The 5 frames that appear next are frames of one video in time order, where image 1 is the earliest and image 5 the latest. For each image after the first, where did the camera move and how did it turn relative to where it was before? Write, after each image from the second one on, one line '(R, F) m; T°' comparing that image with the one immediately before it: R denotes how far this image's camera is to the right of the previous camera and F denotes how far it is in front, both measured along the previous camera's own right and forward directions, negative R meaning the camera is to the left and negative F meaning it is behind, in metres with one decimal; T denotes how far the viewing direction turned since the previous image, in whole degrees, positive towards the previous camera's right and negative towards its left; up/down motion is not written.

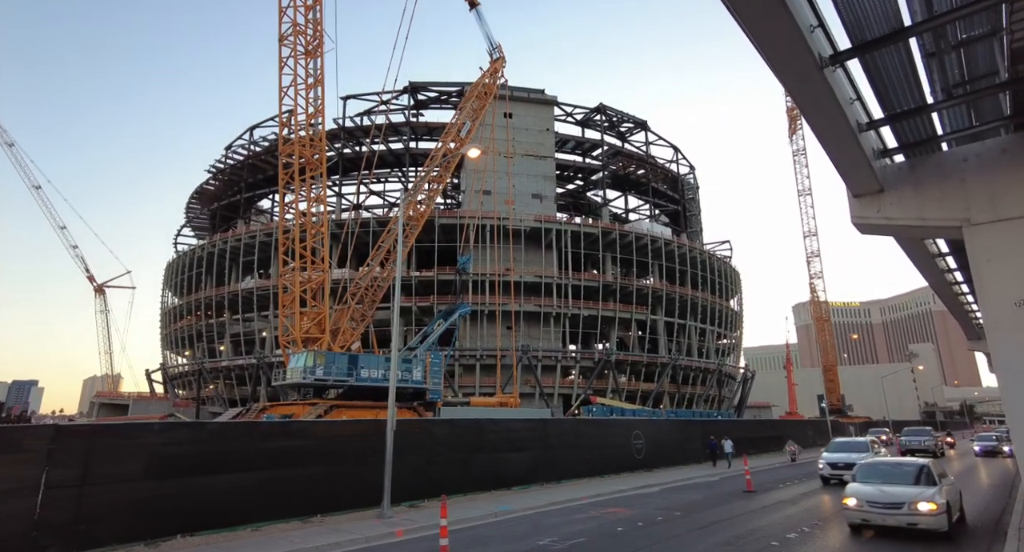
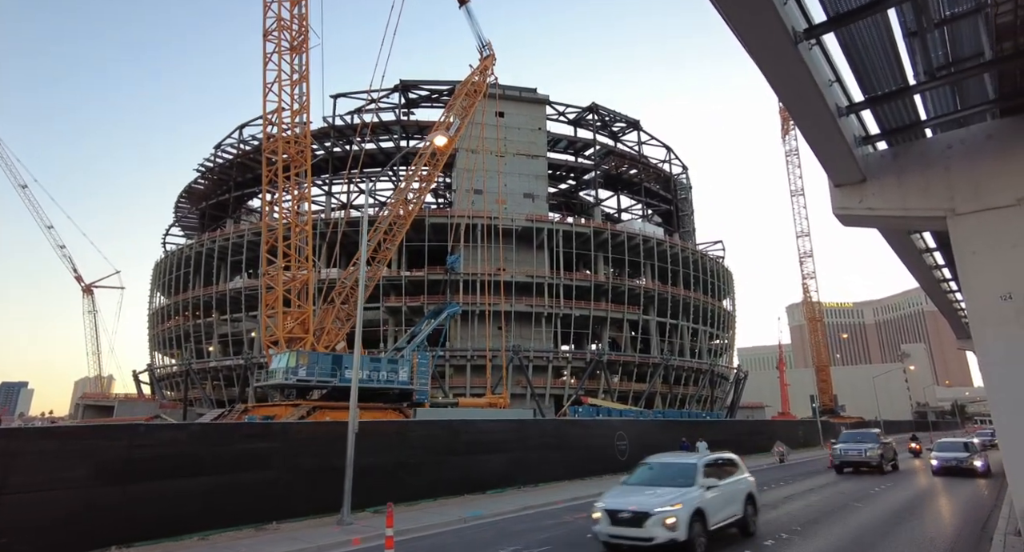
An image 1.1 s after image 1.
(+0.4, +0.4) m; 0°
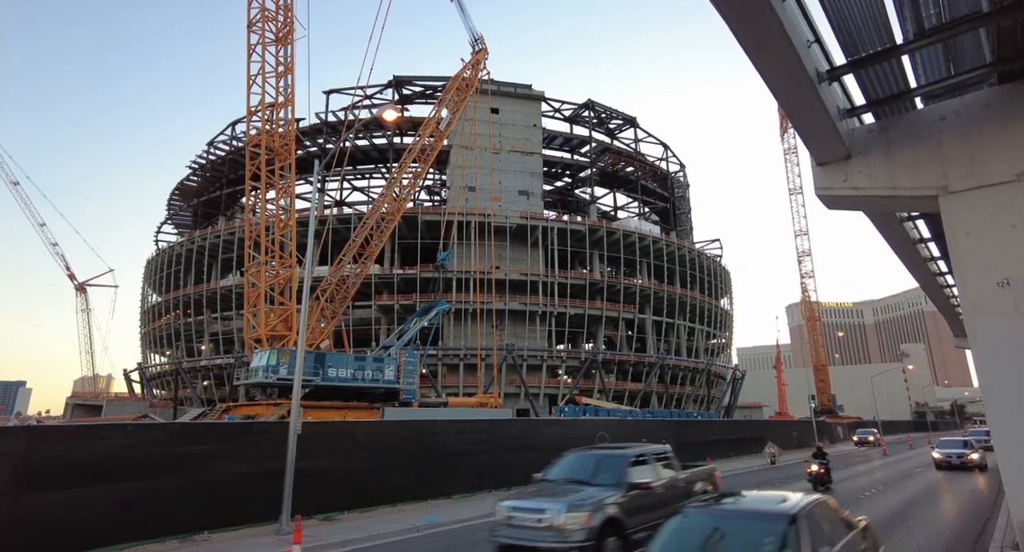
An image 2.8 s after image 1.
(+0.6, +0.7) m; 0°
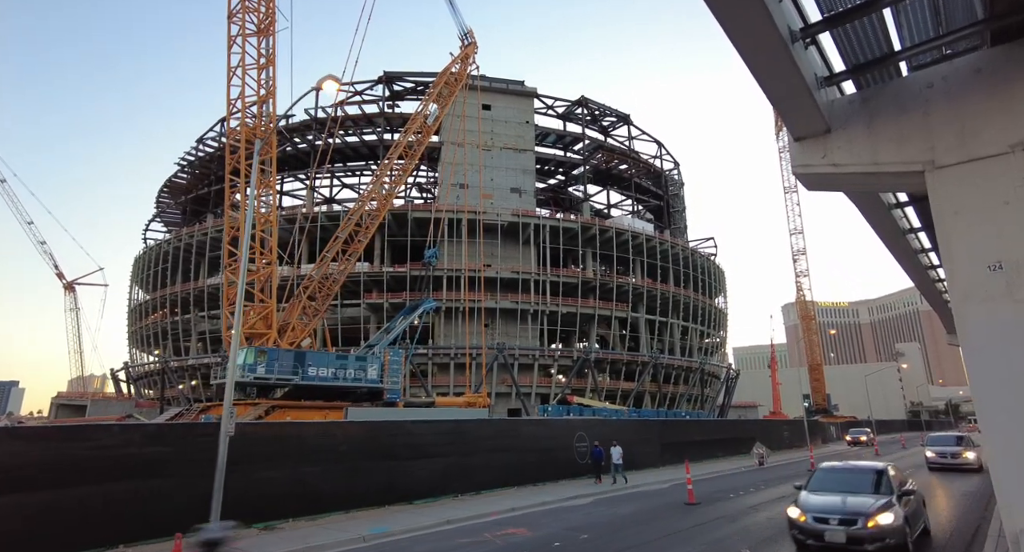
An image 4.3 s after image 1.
(+0.6, +0.7) m; 0°
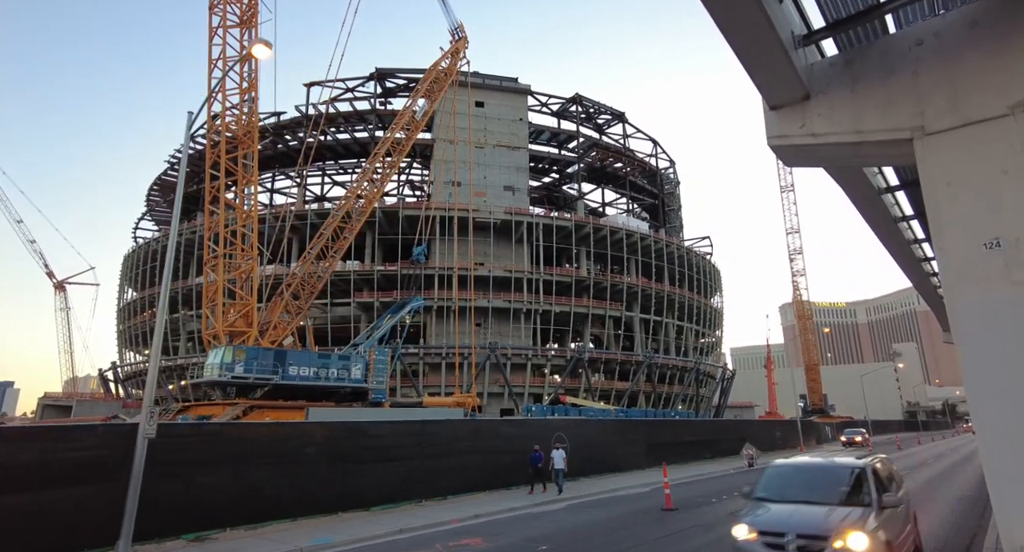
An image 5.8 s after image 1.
(+0.6, +0.7) m; 0°
